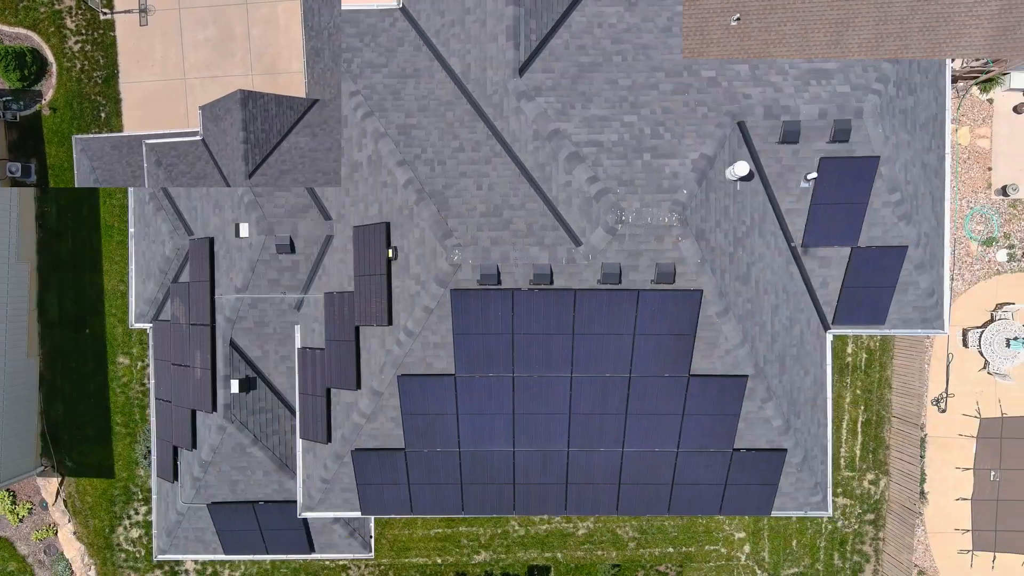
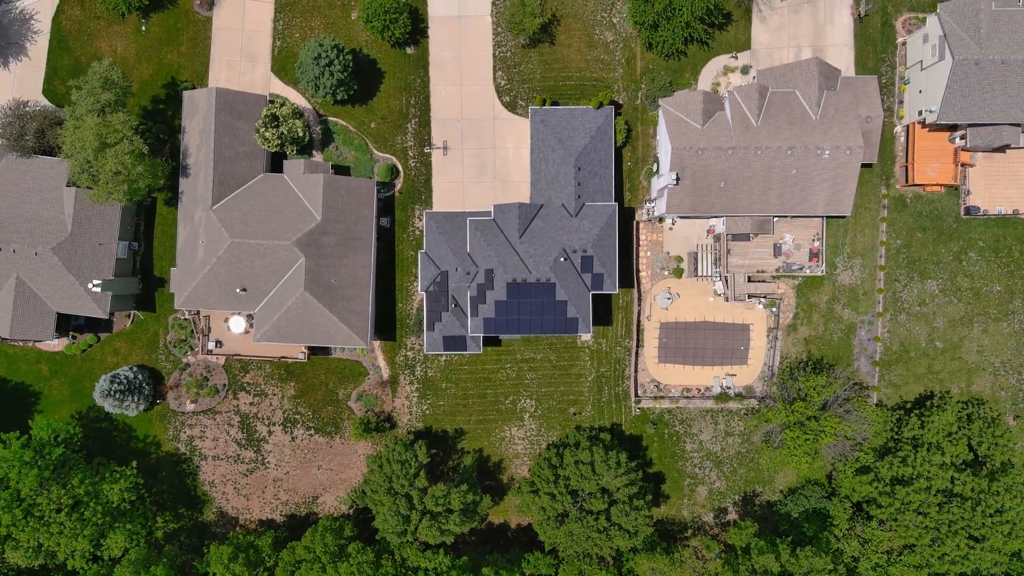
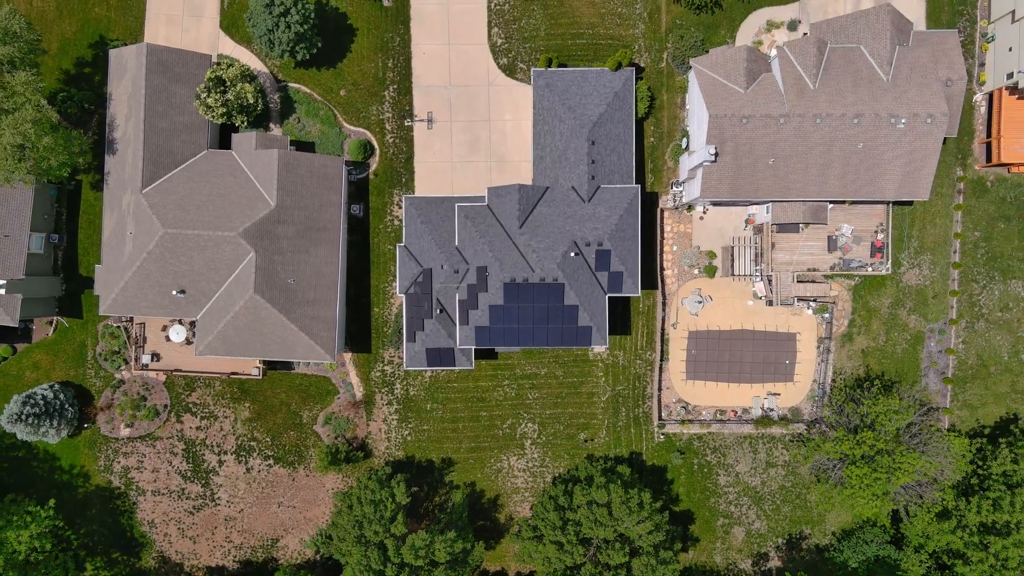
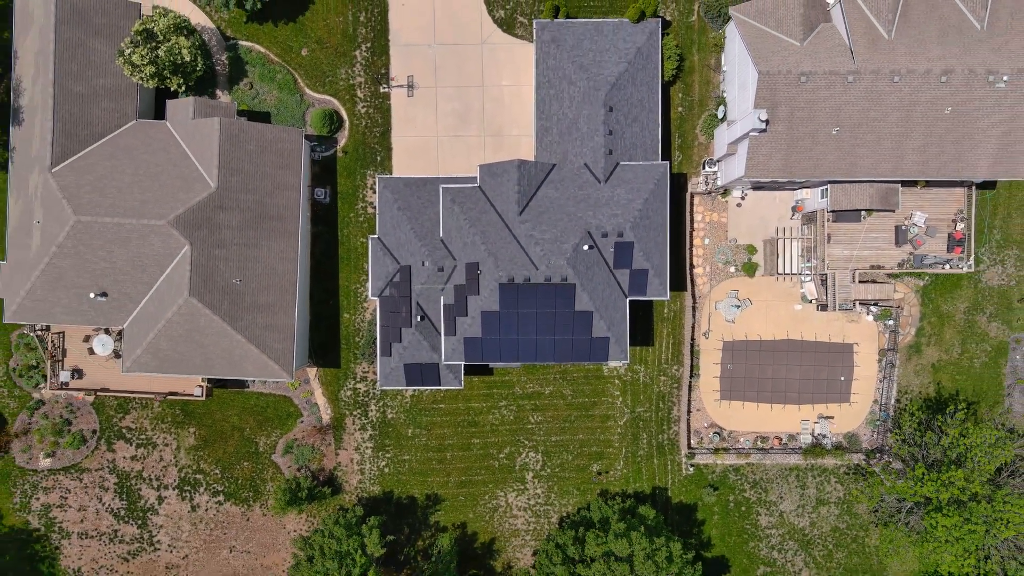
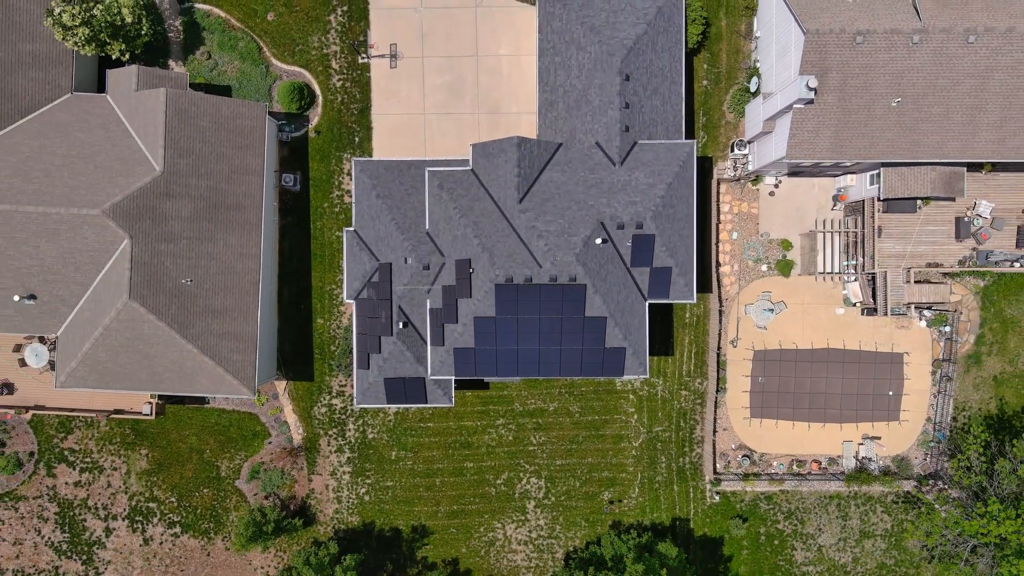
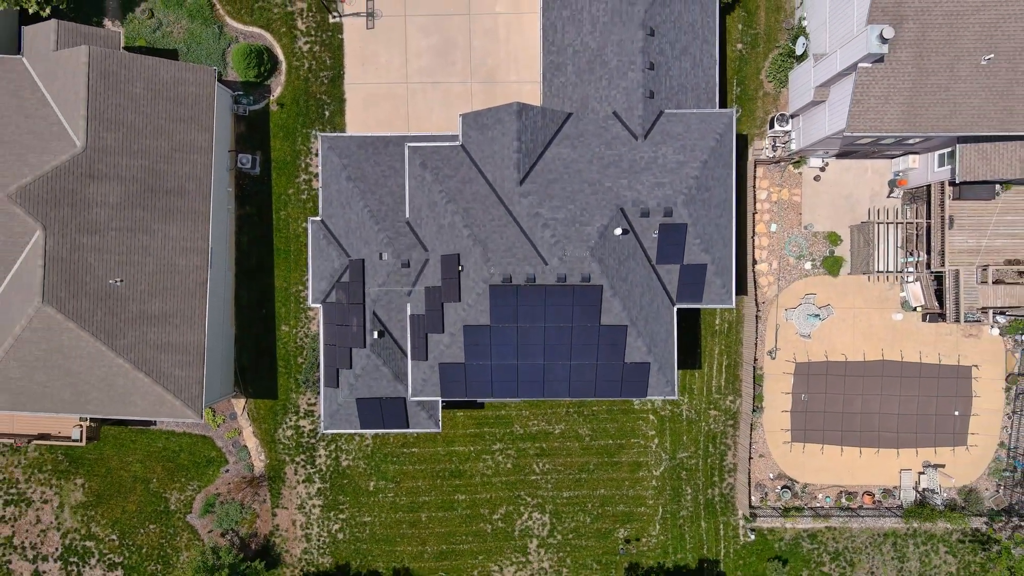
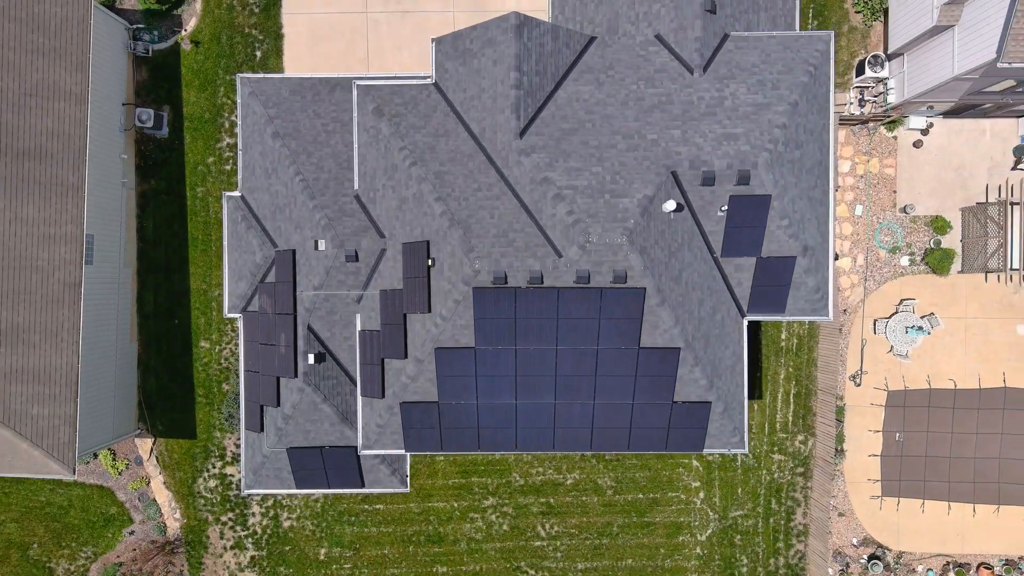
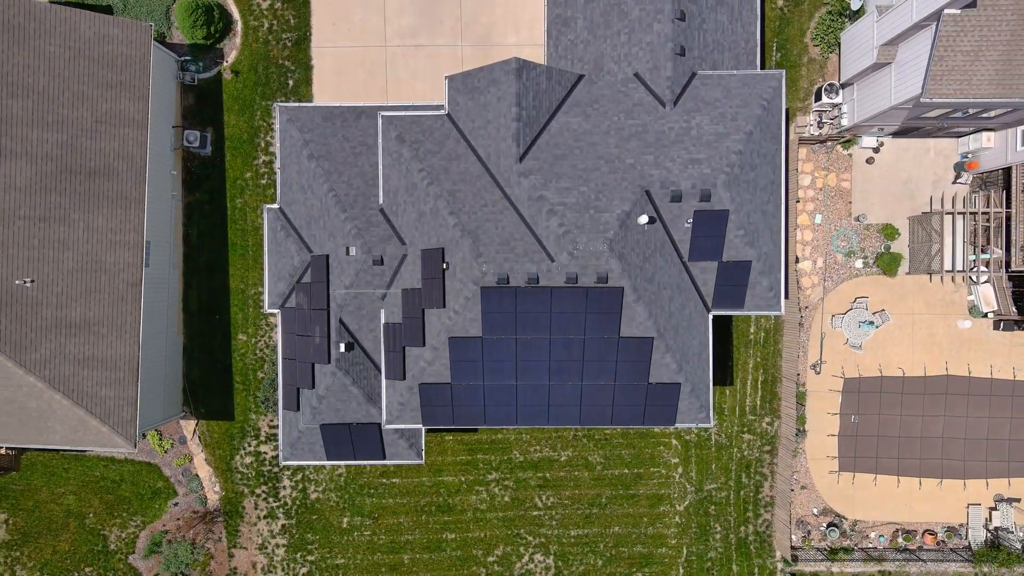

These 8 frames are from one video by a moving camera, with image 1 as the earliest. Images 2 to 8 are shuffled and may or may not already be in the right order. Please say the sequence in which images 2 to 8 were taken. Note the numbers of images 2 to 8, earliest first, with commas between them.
7, 8, 6, 5, 4, 3, 2
